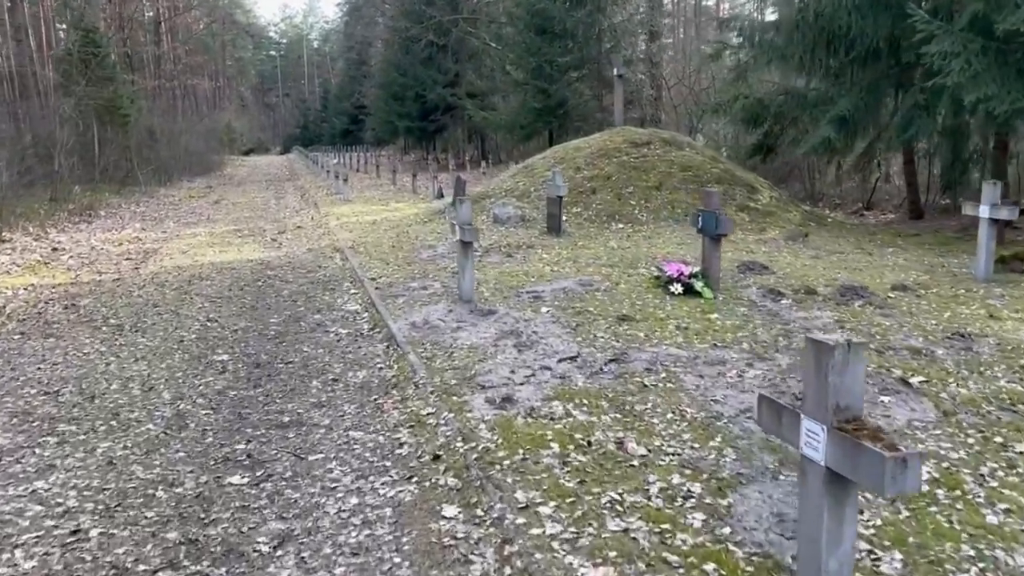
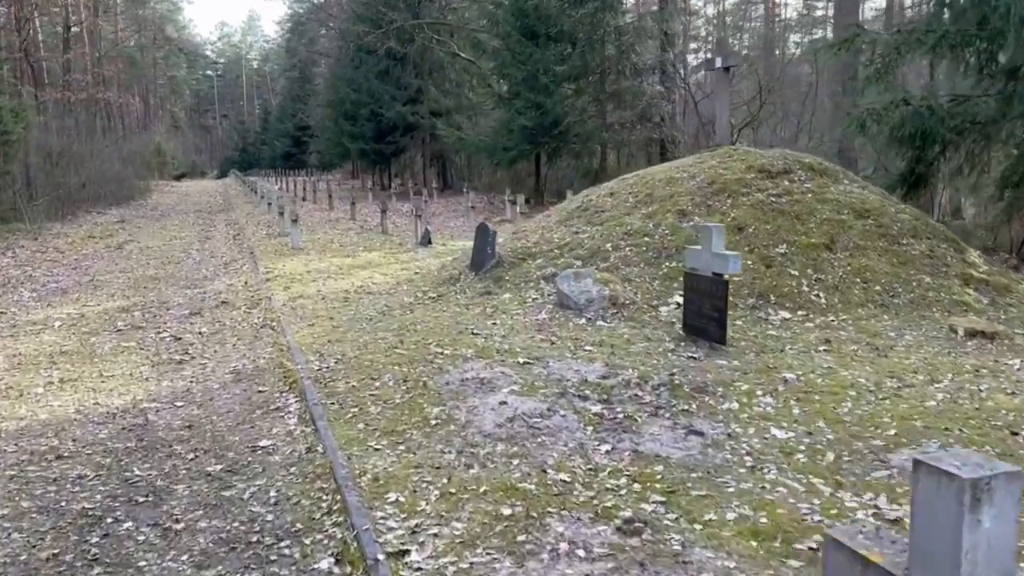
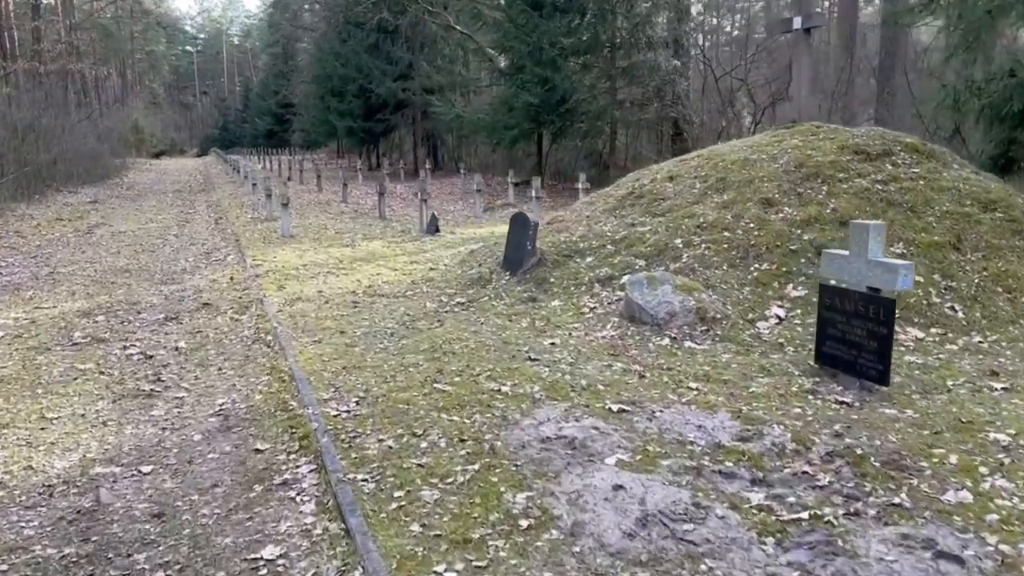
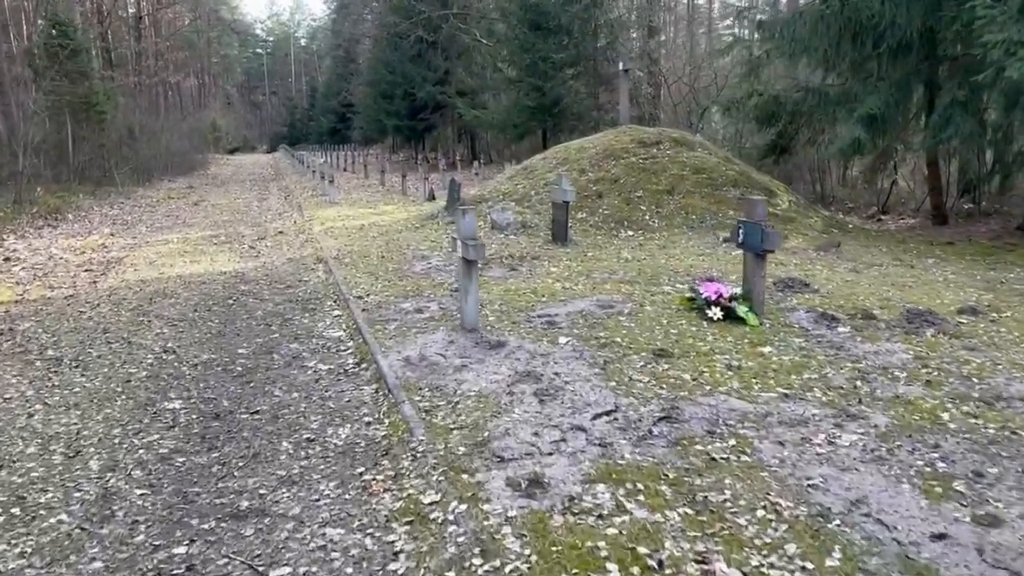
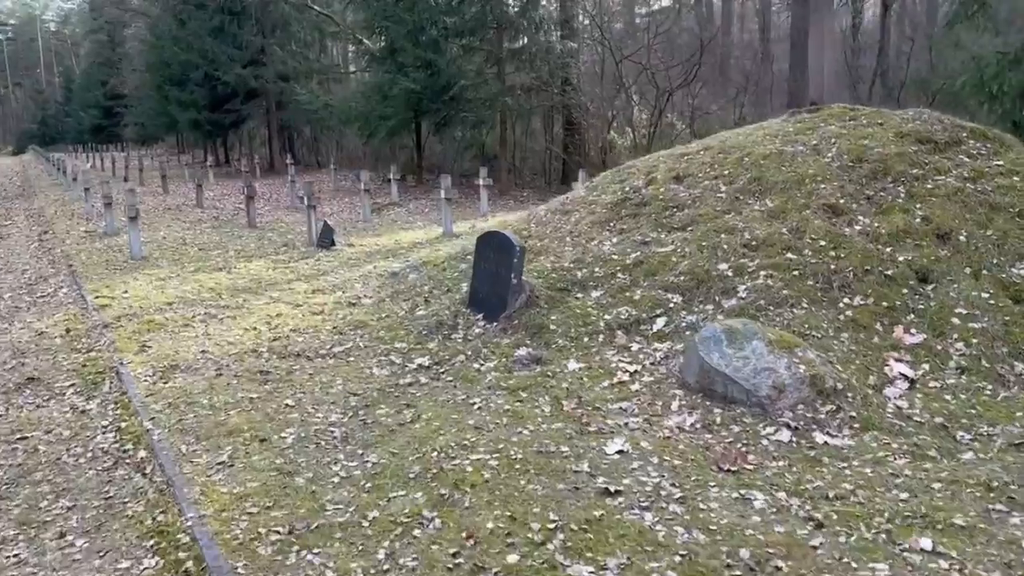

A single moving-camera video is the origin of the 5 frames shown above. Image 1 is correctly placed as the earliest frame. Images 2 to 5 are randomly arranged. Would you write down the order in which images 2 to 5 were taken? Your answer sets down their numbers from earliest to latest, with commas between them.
4, 2, 3, 5
